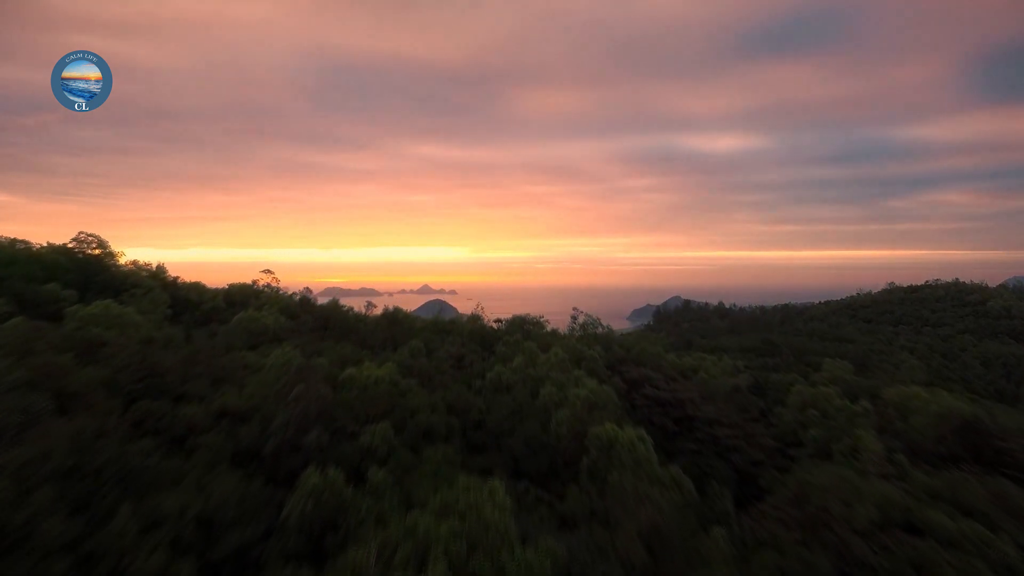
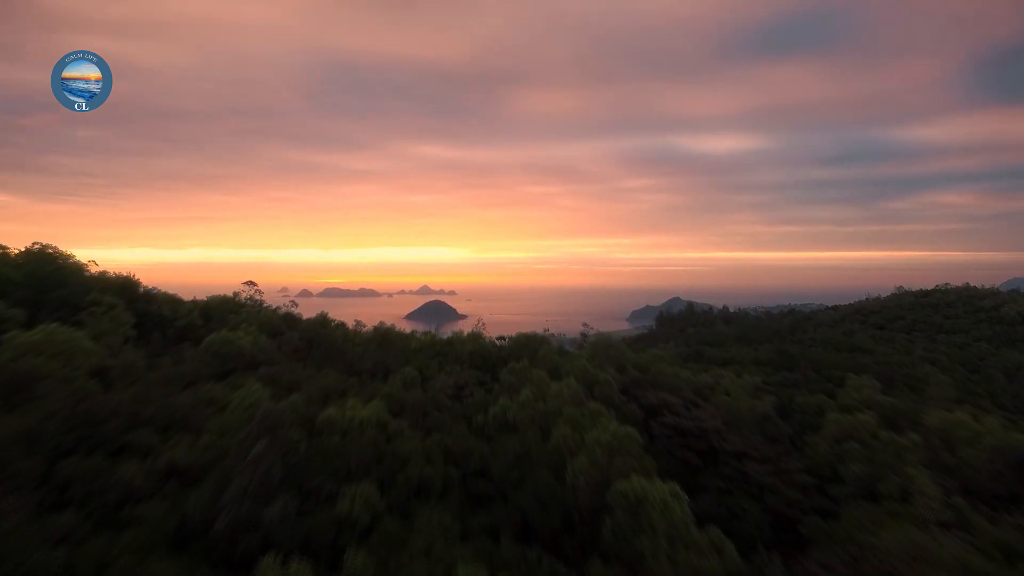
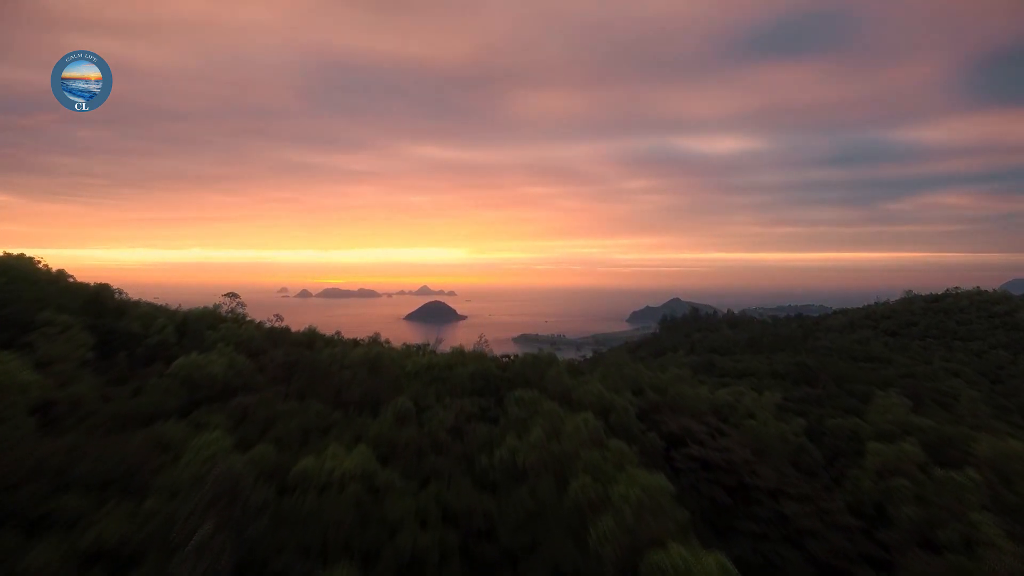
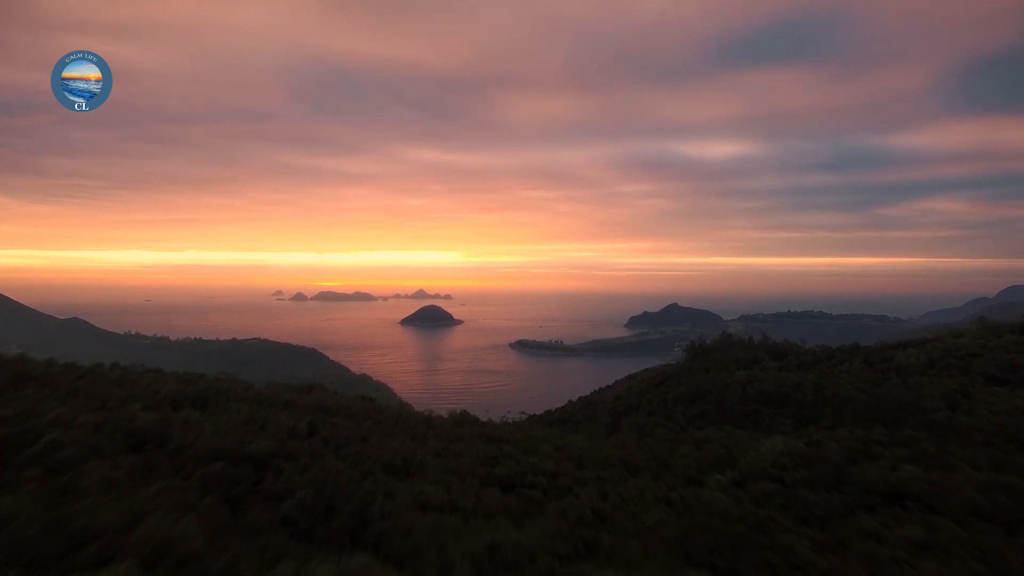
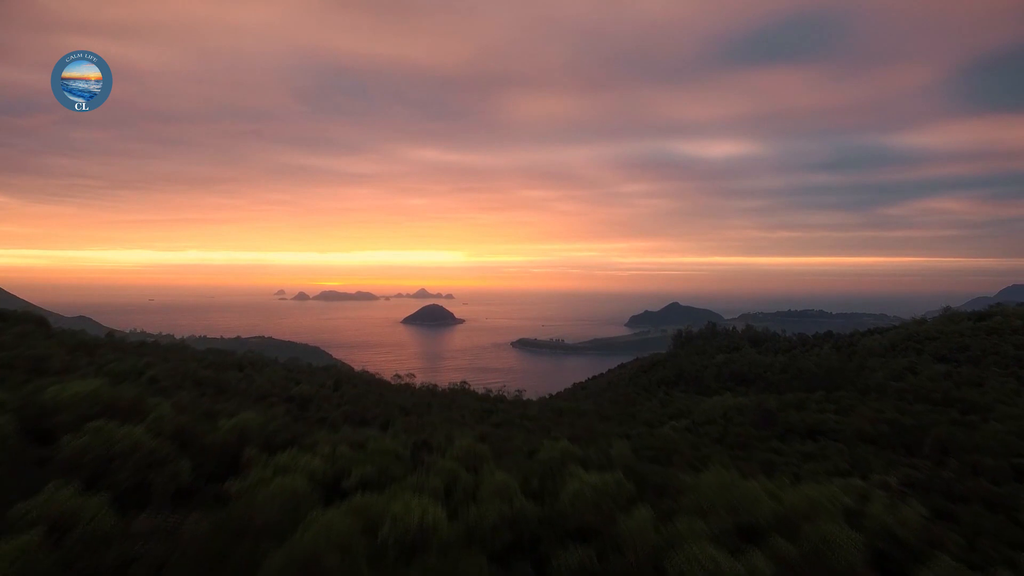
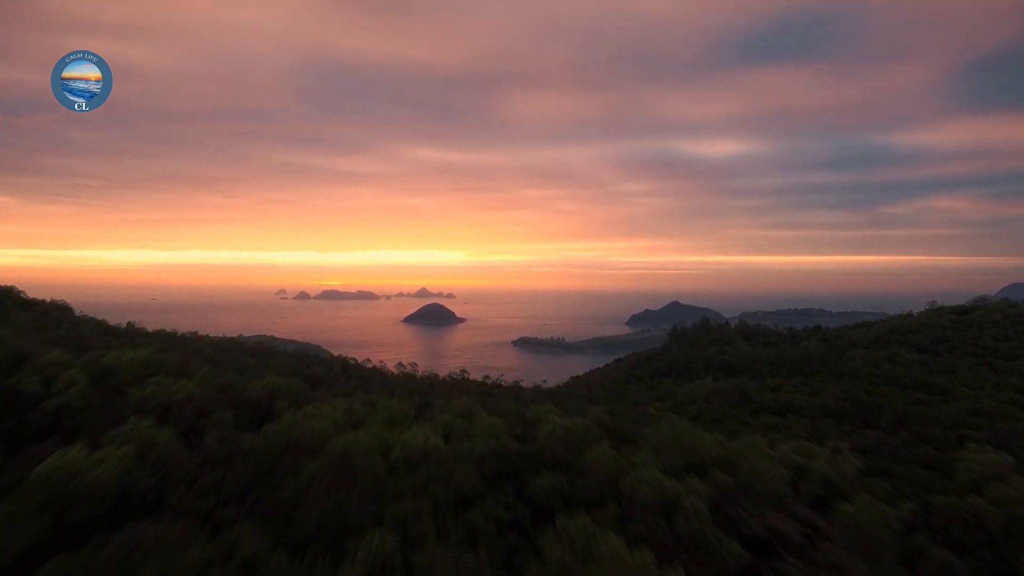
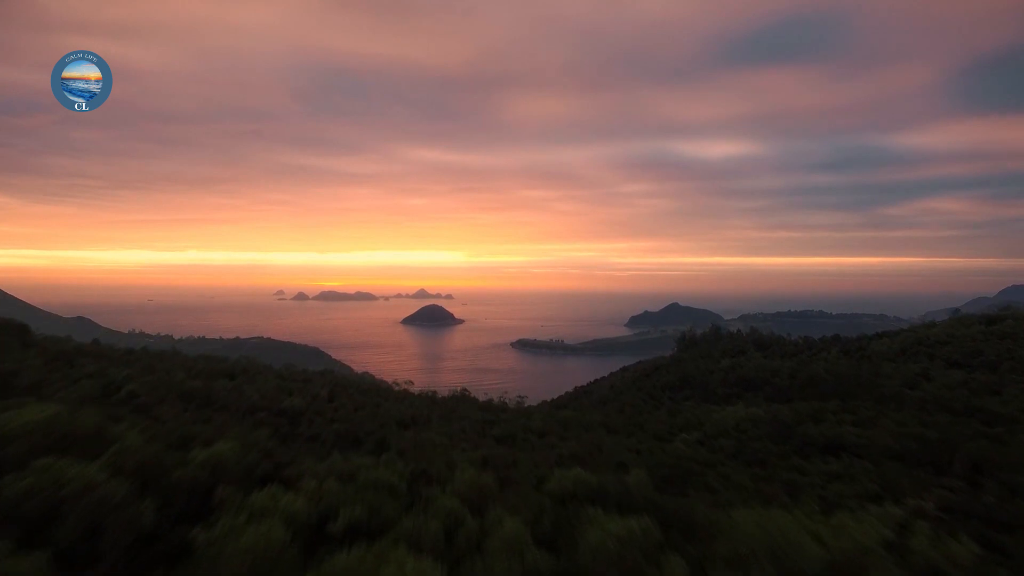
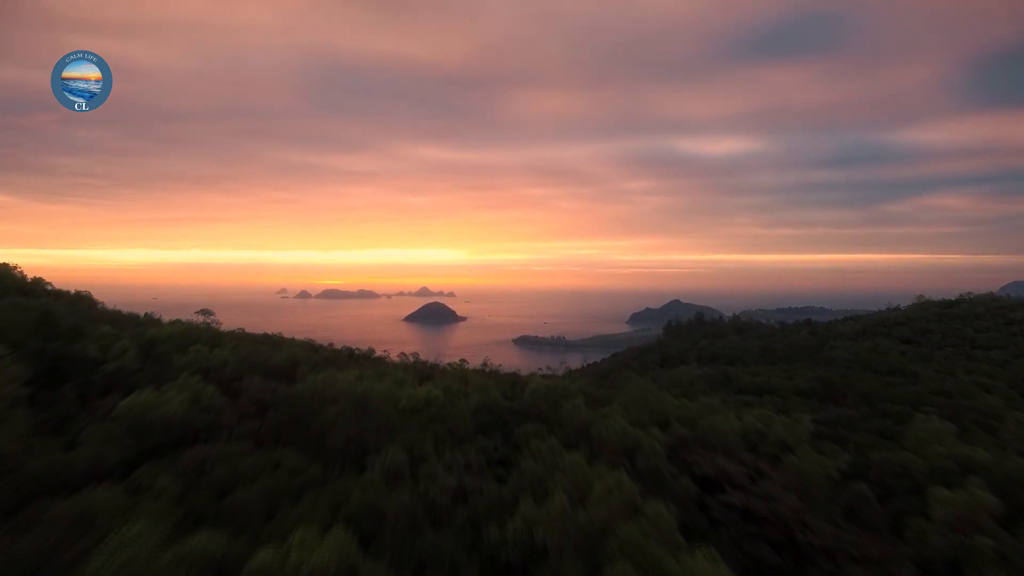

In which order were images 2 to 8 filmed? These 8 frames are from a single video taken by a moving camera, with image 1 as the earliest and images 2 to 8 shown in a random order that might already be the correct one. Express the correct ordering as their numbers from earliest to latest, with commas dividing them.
2, 3, 8, 6, 5, 7, 4
